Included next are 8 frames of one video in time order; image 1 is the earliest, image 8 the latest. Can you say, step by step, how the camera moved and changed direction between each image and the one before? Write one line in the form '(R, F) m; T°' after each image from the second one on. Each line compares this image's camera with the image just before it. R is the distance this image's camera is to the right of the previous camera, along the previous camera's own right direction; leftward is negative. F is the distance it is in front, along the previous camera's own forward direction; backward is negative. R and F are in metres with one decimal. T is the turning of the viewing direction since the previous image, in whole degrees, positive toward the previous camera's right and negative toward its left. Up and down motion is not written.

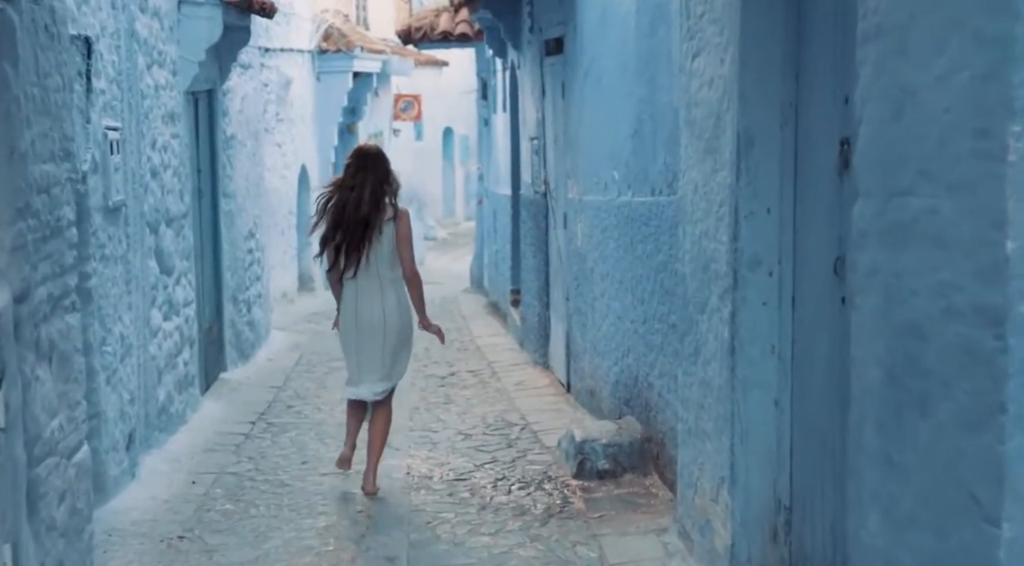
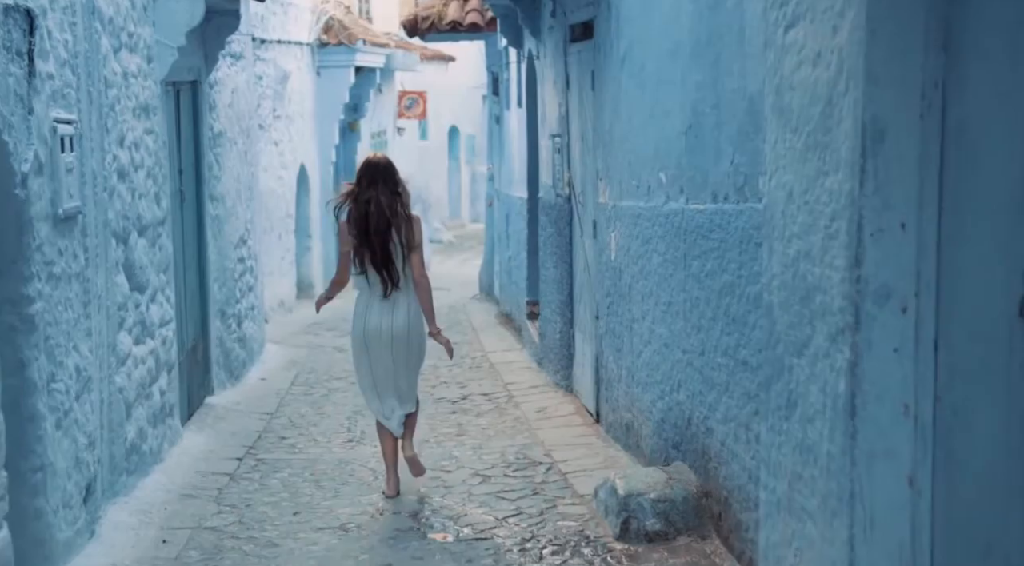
(-0.1, +1.1) m; 0°
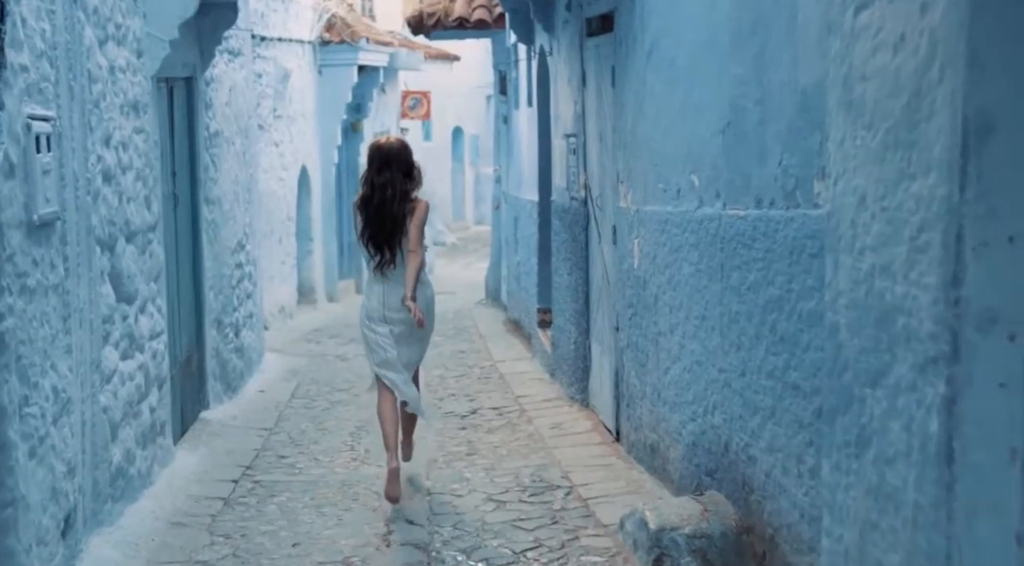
(-0.1, +0.5) m; 0°
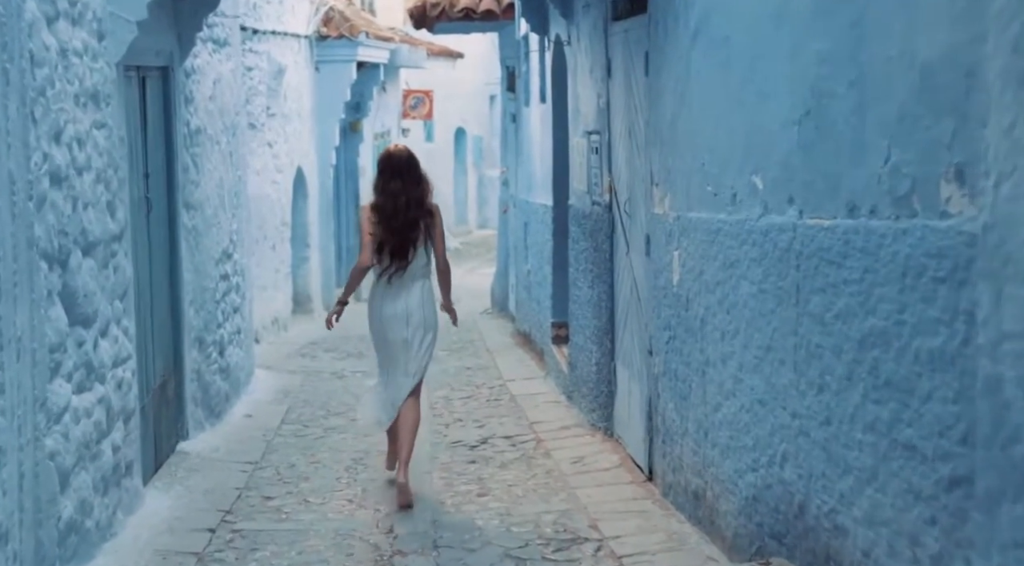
(-0.1, +1.0) m; 0°
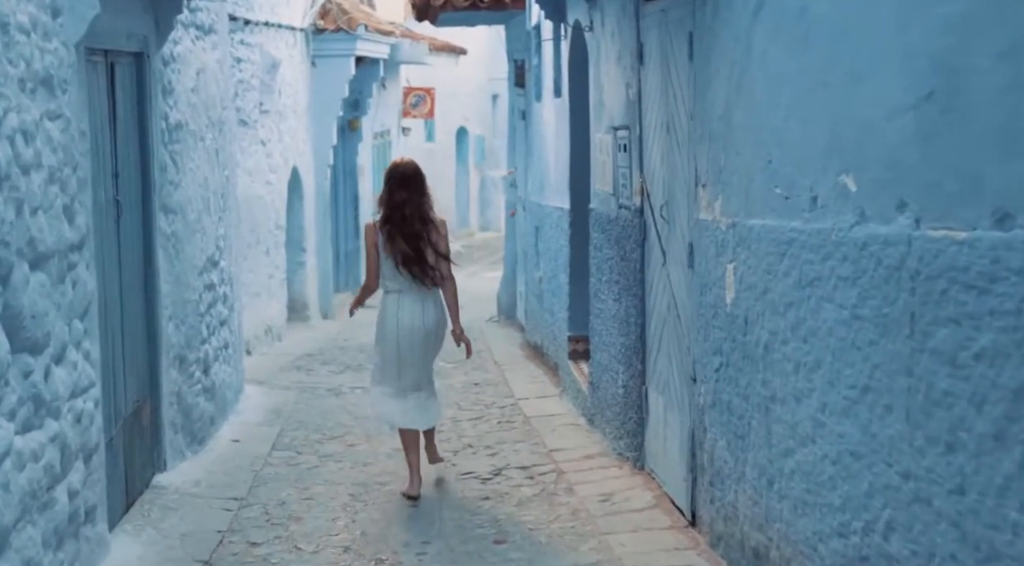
(-0.1, +0.9) m; 0°
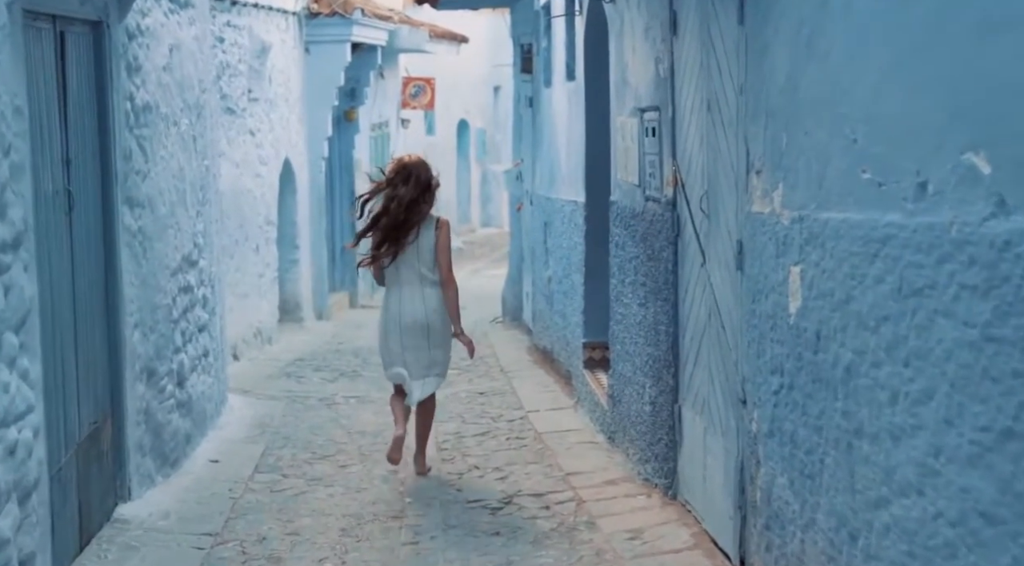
(-0.1, +0.9) m; 0°
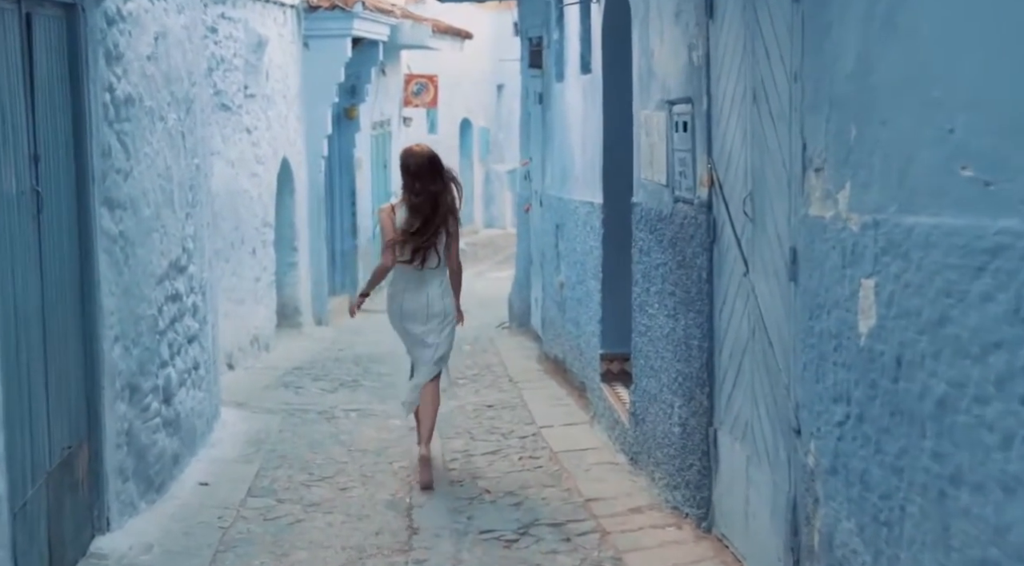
(-0.1, +0.6) m; 0°
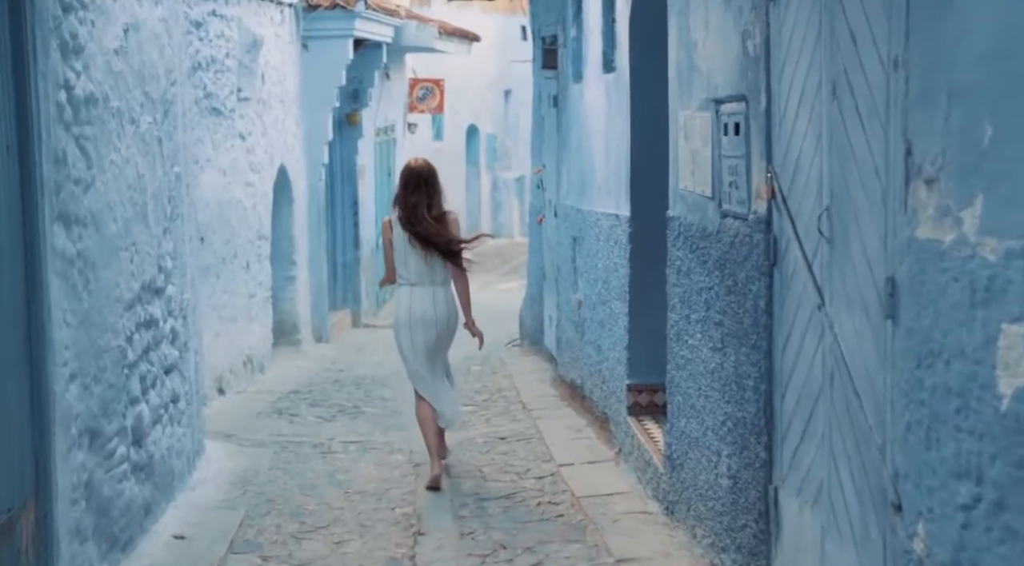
(-0.1, +0.9) m; 0°
